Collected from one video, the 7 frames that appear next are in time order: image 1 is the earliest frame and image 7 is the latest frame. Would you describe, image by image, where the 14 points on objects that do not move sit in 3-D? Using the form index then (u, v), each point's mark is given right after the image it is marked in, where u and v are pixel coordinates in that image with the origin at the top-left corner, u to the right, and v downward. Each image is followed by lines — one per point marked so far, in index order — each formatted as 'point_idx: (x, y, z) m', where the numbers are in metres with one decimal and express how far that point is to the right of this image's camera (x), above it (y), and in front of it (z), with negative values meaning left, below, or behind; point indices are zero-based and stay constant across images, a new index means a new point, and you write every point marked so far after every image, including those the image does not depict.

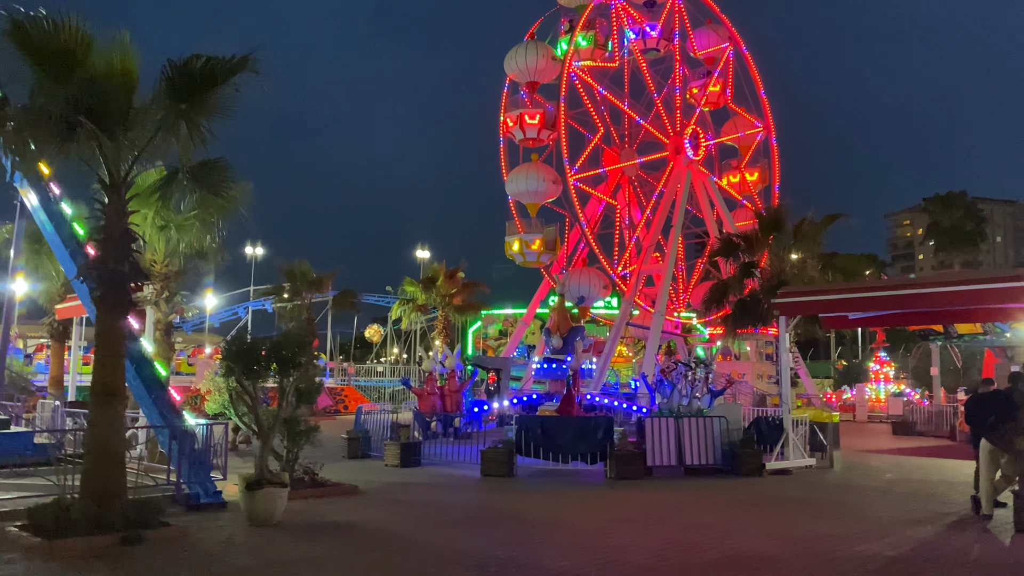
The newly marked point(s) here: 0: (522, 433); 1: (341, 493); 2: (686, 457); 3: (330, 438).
0: (+0.2, -2.2, +12.8) m
1: (-2.1, -2.5, +10.2) m
2: (+2.6, -2.6, +12.7) m
3: (-3.7, -3.1, +16.9) m
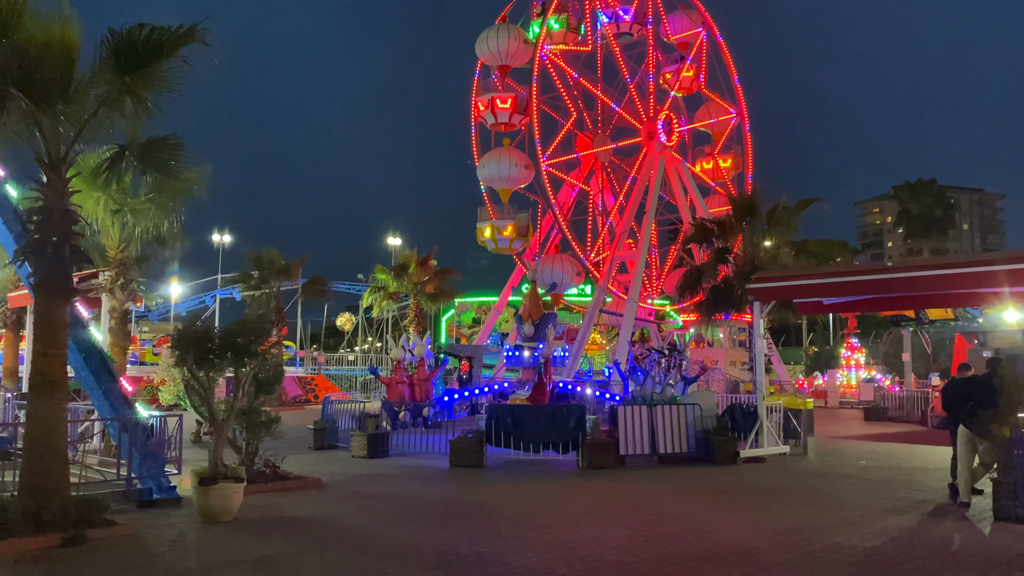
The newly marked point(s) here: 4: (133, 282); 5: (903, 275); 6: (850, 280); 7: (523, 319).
0: (-0.3, -2.0, +12.5) m
1: (-2.5, -2.3, +9.8) m
2: (+2.2, -2.4, +12.4) m
3: (-4.3, -2.8, +16.5) m
4: (-6.1, +0.1, +13.3) m
5: (+6.0, +0.2, +12.6) m
6: (+5.4, +0.1, +13.1) m
7: (+0.2, -0.7, +18.7) m
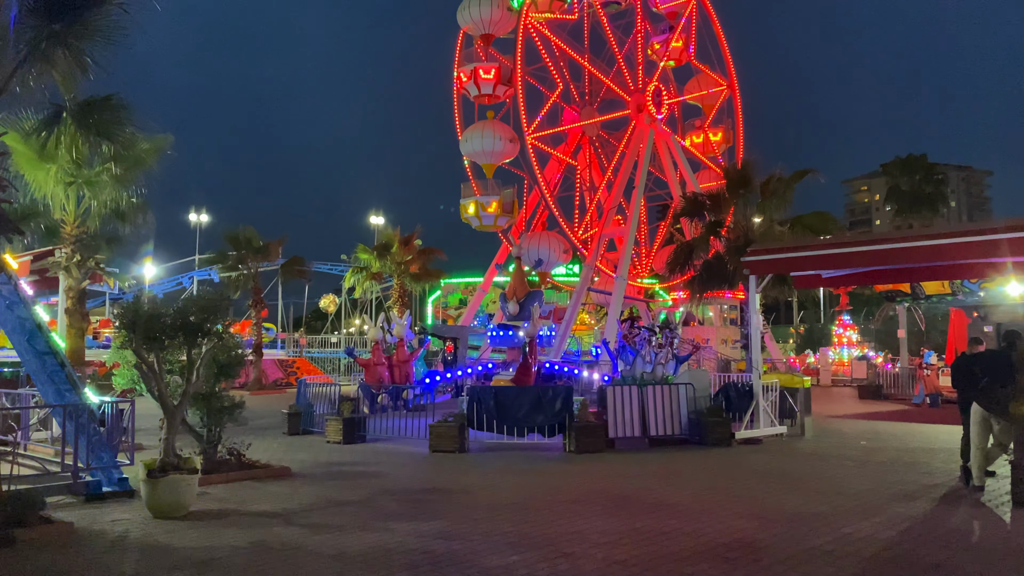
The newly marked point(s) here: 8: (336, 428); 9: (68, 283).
0: (-0.5, -1.7, +11.9) m
1: (-2.7, -2.1, +9.1) m
2: (+2.0, -2.0, +11.8) m
3: (-4.6, -2.4, +15.8) m
4: (-6.4, +0.4, +12.5) m
5: (+5.7, +0.7, +12.0) m
6: (+5.1, +0.6, +12.5) m
7: (-0.1, -0.2, +18.0) m
8: (-2.6, -2.1, +12.4) m
9: (-6.6, +0.1, +12.3) m
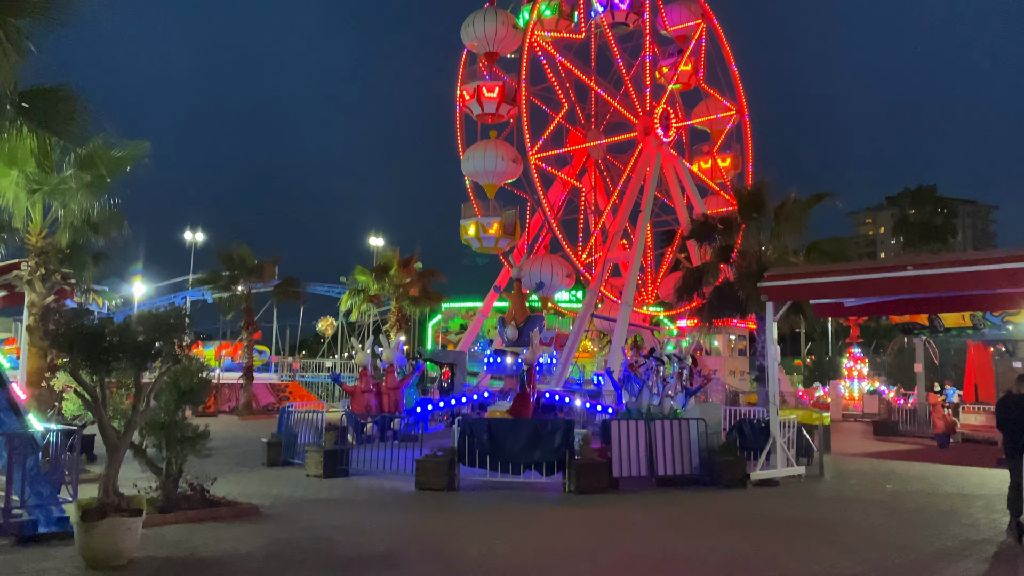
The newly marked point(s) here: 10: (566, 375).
0: (-0.6, -2.0, +10.9) m
1: (-2.7, -2.2, +8.2) m
2: (+1.9, -2.3, +10.9) m
3: (-4.6, -2.8, +14.8) m
4: (-6.4, +0.2, +11.7) m
5: (+5.7, +0.2, +11.1) m
6: (+5.1, +0.1, +11.6) m
7: (-0.1, -0.7, +17.1) m
8: (-2.7, -2.4, +11.4) m
9: (-6.6, -0.1, +11.4) m
10: (+1.2, -1.9, +18.5) m
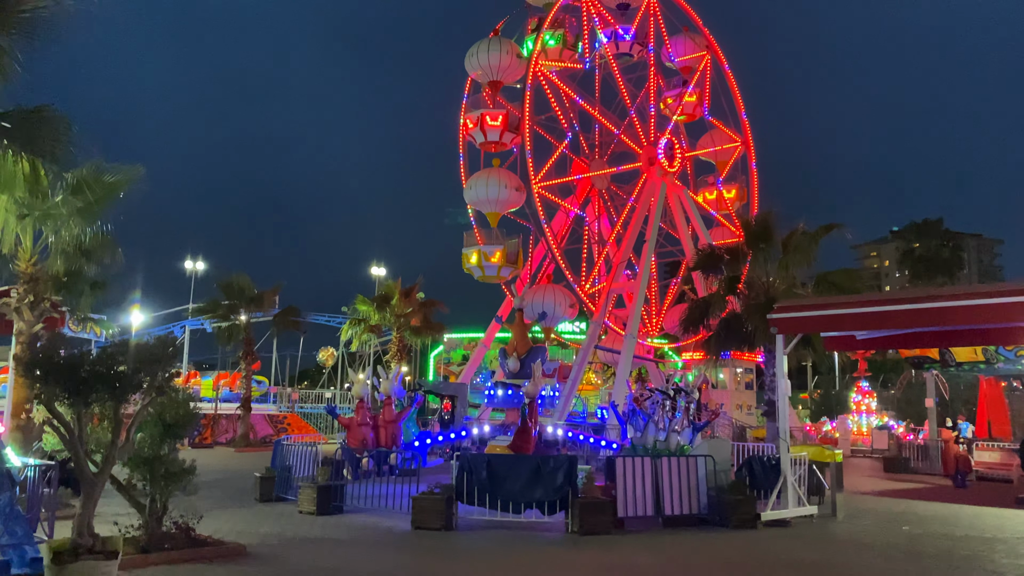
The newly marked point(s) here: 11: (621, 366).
0: (-0.6, -2.4, +10.5) m
1: (-2.7, -2.5, +7.8) m
2: (+1.9, -2.7, +10.4) m
3: (-4.6, -3.3, +14.4) m
4: (-6.4, -0.2, +11.4) m
5: (+5.7, -0.2, +10.8) m
6: (+5.1, -0.3, +11.3) m
7: (-0.1, -1.3, +16.8) m
8: (-2.7, -2.8, +11.0) m
9: (-6.6, -0.5, +11.1) m
10: (+1.3, -2.6, +18.0) m
11: (+2.5, -1.8, +19.4) m
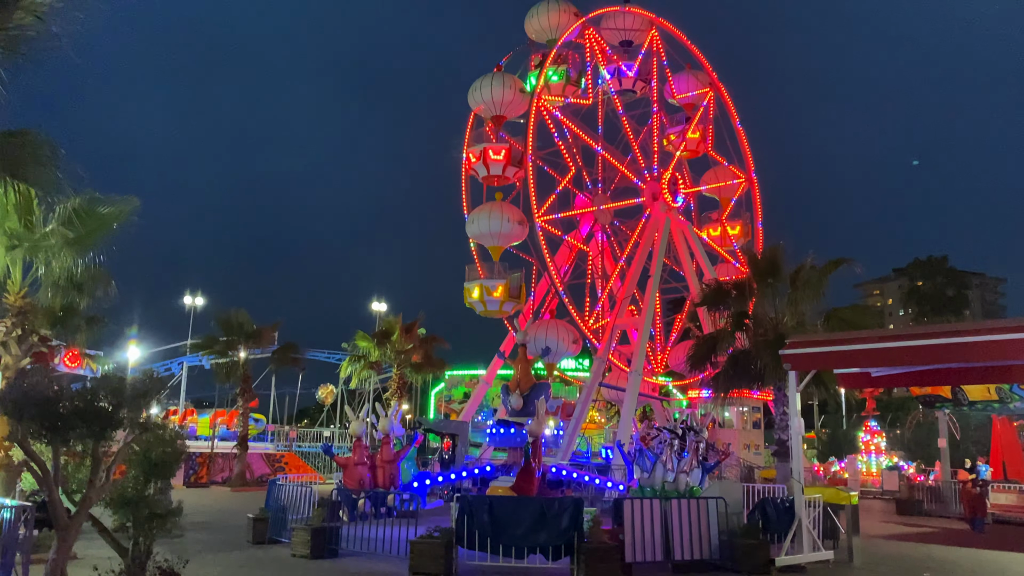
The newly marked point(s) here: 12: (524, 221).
0: (-0.6, -2.8, +10.1) m
1: (-2.7, -2.8, +7.3) m
2: (+1.9, -3.1, +10.0) m
3: (-4.6, -3.9, +13.9) m
4: (-6.3, -0.6, +11.0) m
5: (+5.7, -0.6, +10.4) m
6: (+5.2, -0.8, +10.9) m
7: (0.0, -2.0, +16.3) m
8: (-2.6, -3.2, +10.6) m
9: (-6.6, -0.9, +10.8) m
10: (+1.3, -3.4, +17.6) m
11: (+2.6, -2.6, +19.0) m
12: (+0.3, +1.6, +19.4) m
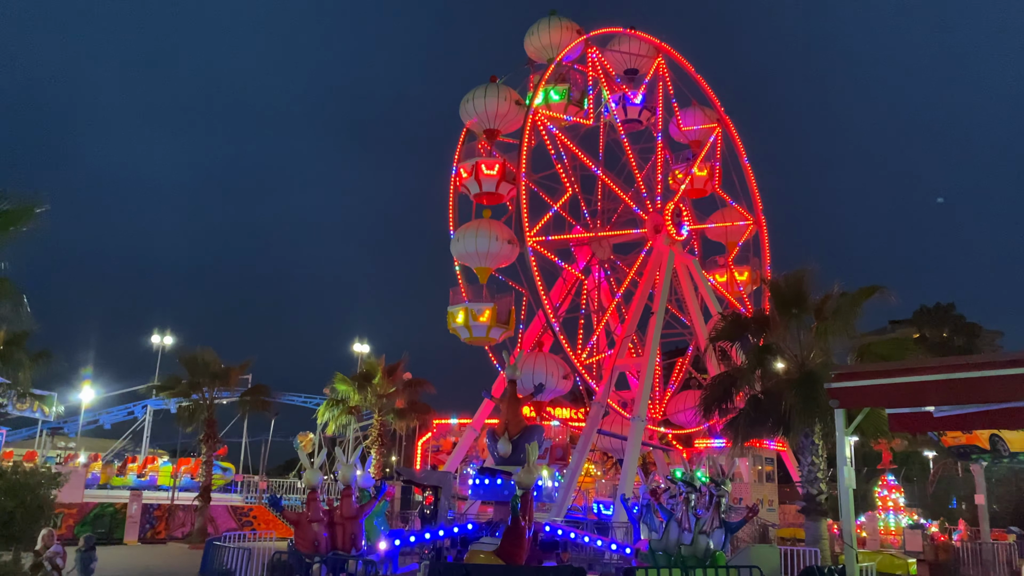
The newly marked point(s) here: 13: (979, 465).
0: (-0.7, -2.9, +8.0) m
1: (-2.8, -2.7, +5.2) m
2: (+1.8, -3.3, +7.9) m
3: (-4.8, -4.2, +11.7) m
4: (-6.5, -0.8, +9.1) m
5: (+5.6, -0.8, +8.5) m
6: (+5.0, -1.0, +9.0) m
7: (-0.2, -2.5, +14.3) m
8: (-2.8, -3.3, +8.5) m
9: (-6.7, -1.1, +8.8) m
10: (+1.1, -4.0, +15.5) m
11: (+2.4, -3.4, +17.0) m
12: (+0.1, +0.9, +17.6) m
13: (+11.0, -4.2, +19.7) m
